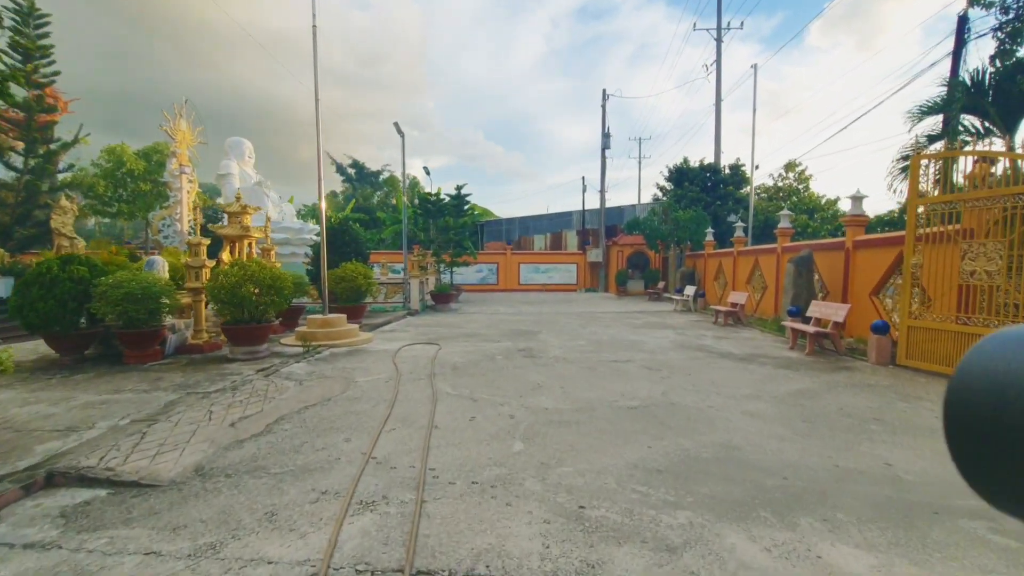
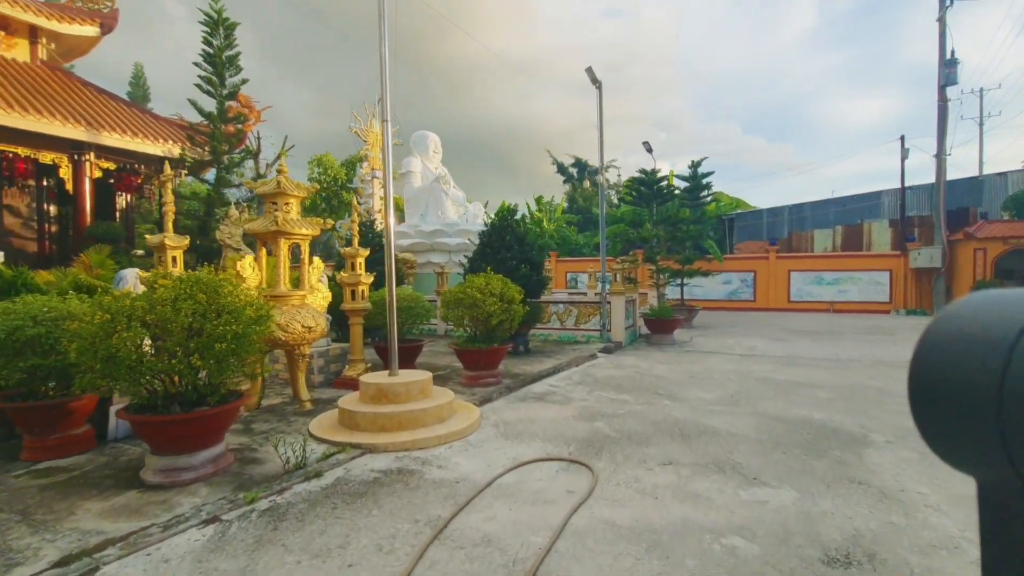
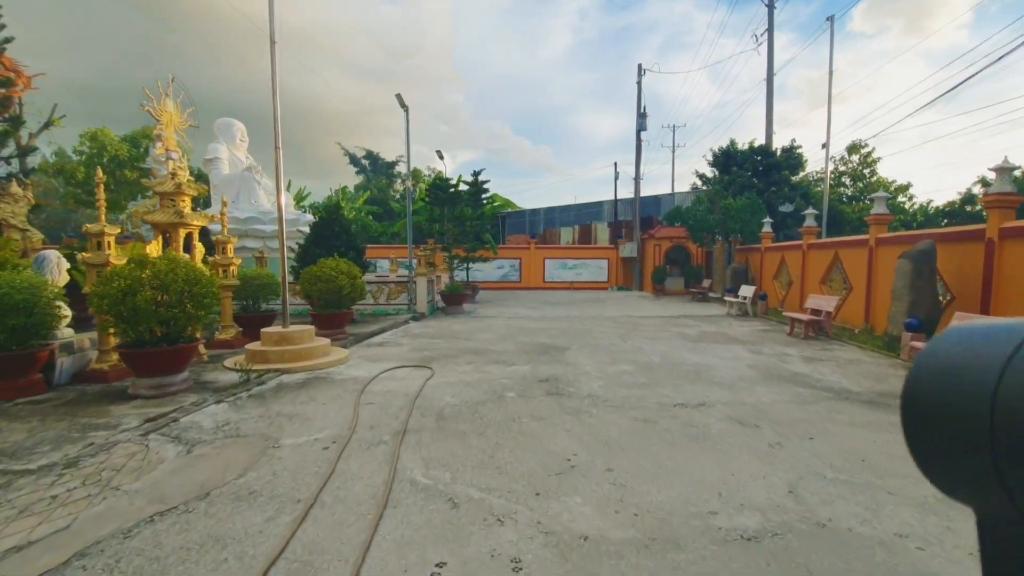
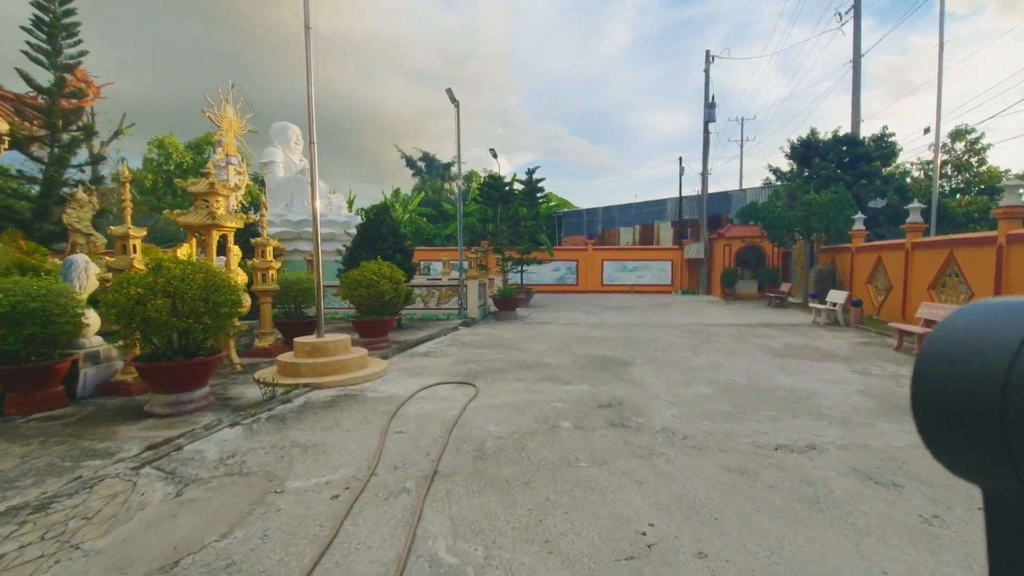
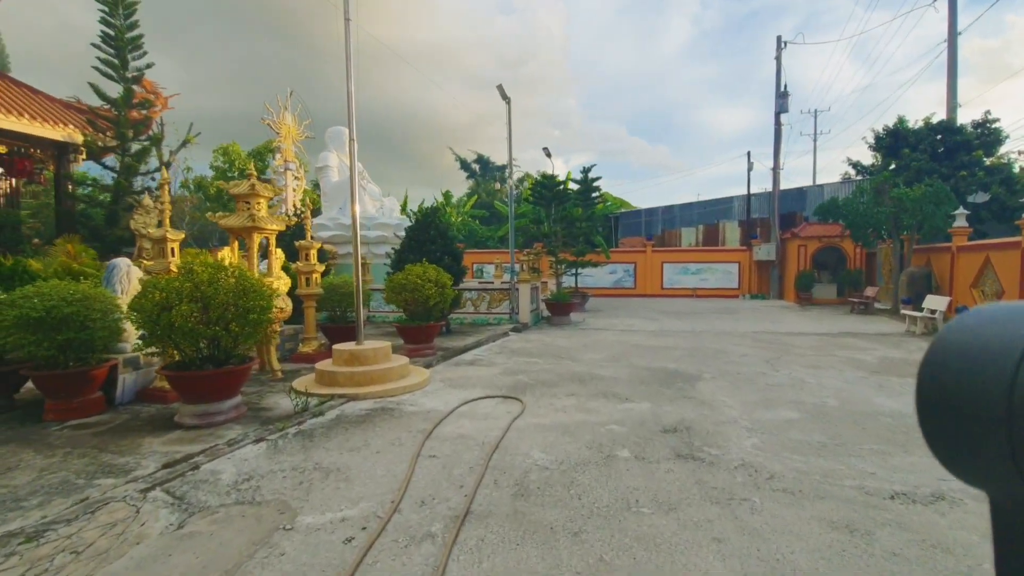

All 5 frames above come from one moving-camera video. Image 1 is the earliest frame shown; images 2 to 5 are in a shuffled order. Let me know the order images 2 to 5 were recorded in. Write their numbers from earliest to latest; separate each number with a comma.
3, 4, 5, 2
